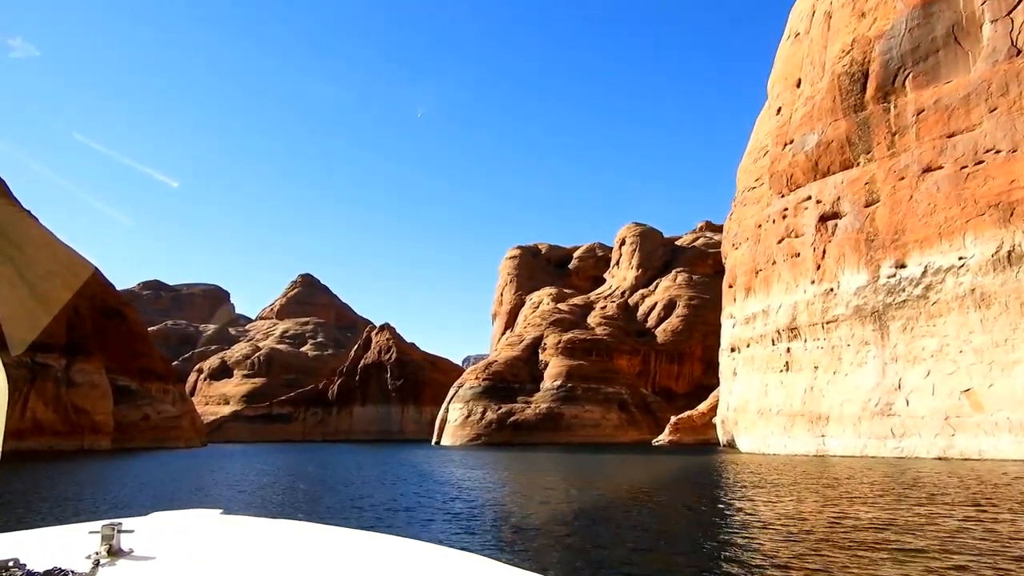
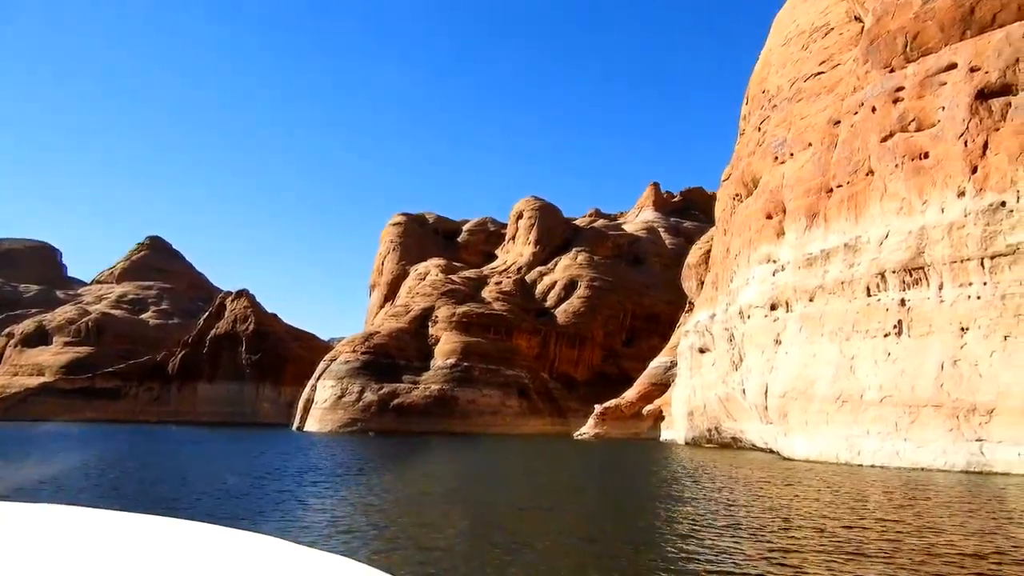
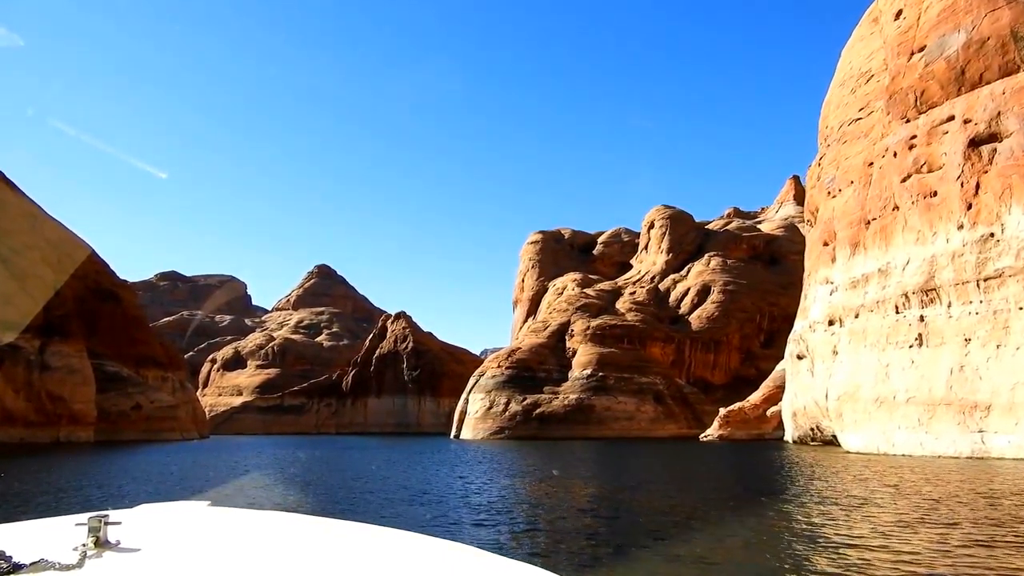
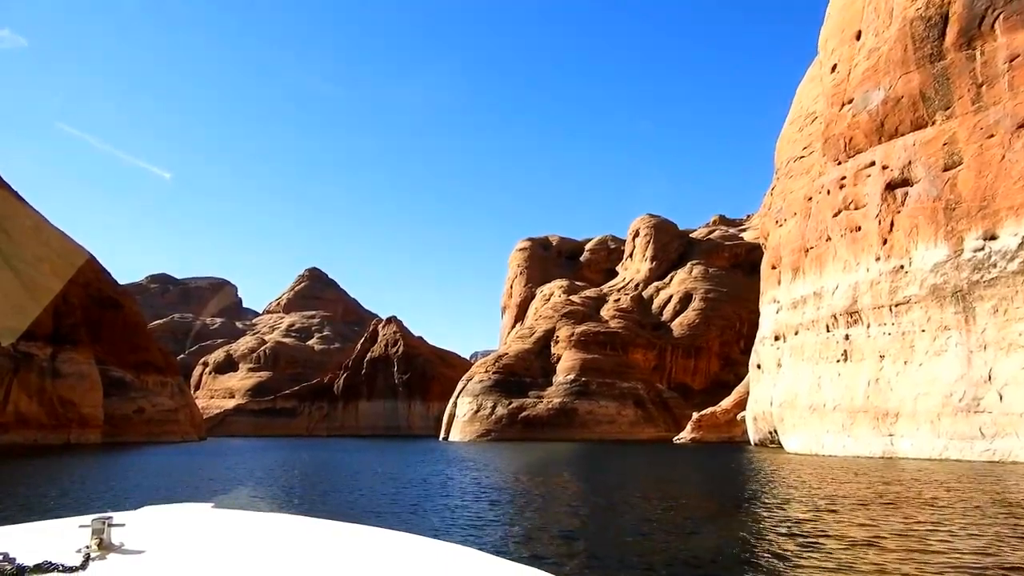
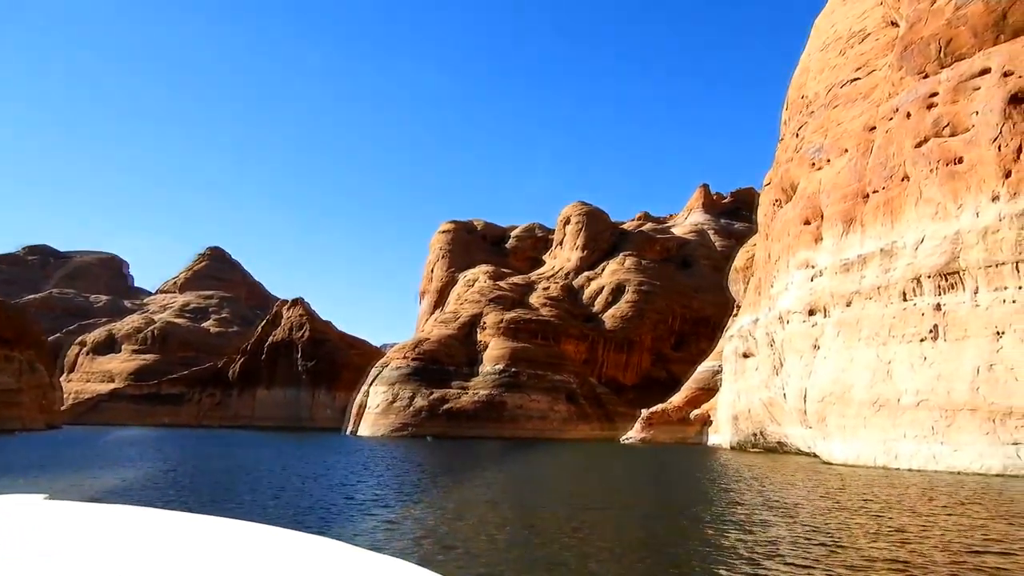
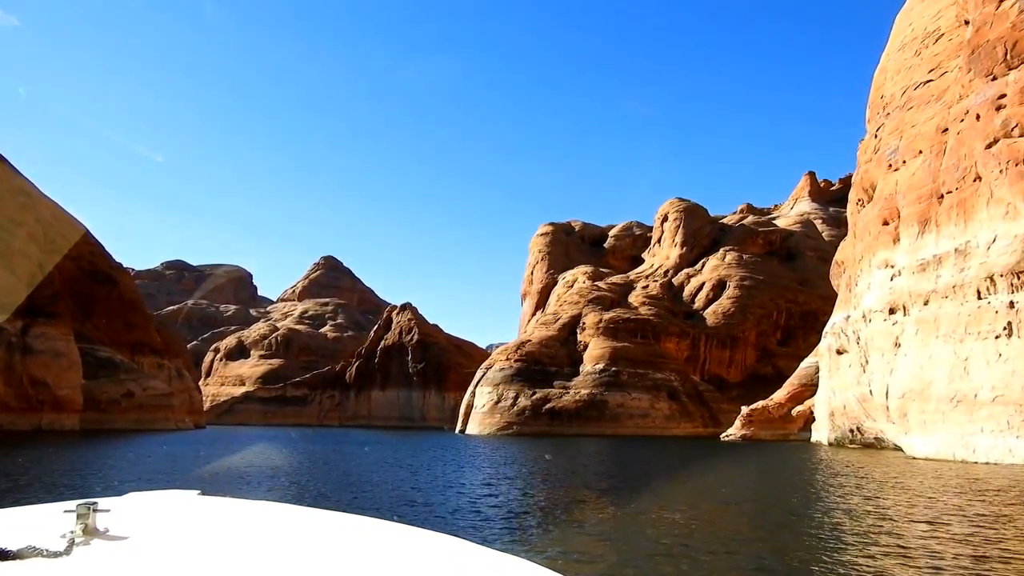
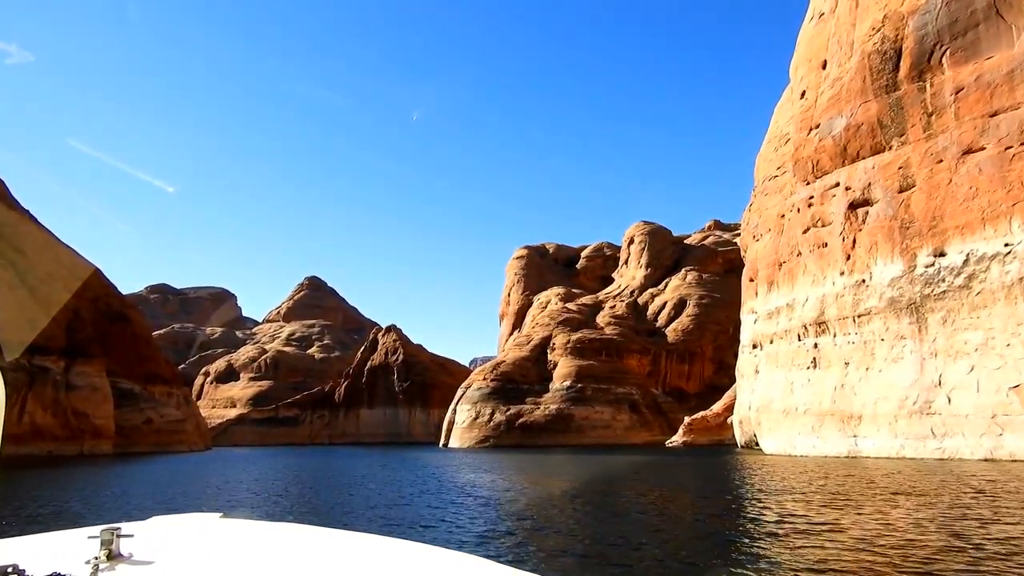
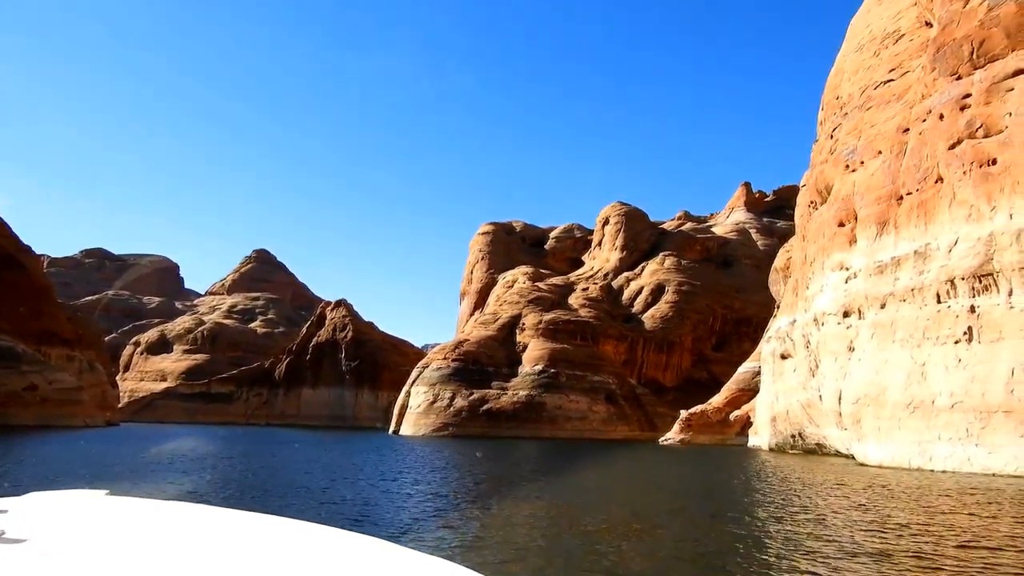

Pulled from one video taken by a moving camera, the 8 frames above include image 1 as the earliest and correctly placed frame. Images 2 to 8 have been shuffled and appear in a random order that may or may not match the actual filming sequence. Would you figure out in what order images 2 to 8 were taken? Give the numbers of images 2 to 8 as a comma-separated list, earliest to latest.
7, 4, 3, 6, 8, 5, 2
